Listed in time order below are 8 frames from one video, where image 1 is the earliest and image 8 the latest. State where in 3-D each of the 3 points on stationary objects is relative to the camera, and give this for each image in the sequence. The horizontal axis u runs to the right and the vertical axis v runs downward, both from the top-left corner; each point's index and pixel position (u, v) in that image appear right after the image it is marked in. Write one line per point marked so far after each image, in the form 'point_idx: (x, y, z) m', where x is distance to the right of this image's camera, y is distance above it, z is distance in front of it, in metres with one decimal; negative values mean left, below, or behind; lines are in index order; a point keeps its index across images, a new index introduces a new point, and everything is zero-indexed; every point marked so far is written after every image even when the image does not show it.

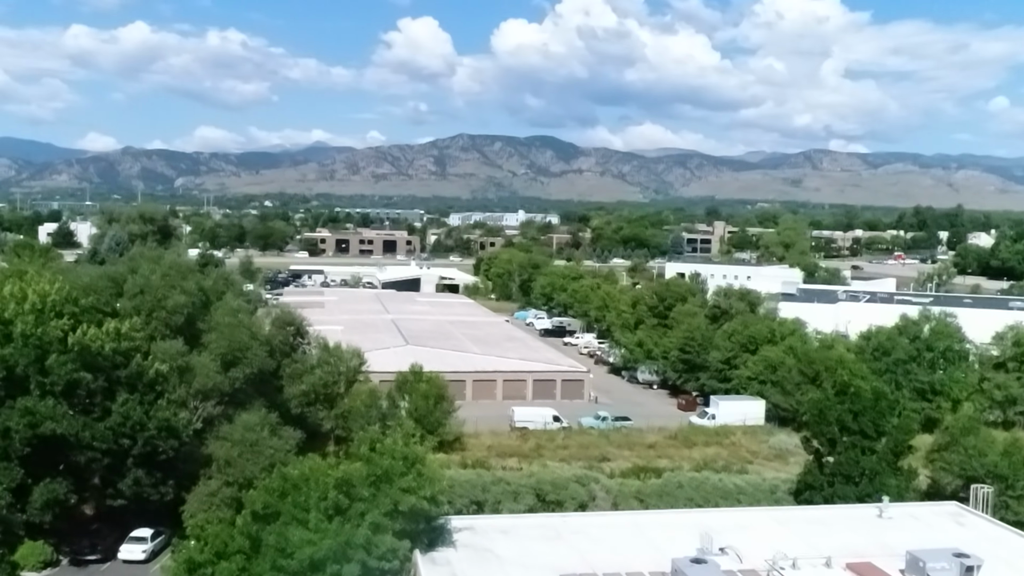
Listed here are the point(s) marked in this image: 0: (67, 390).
0: (-2.5, -0.6, +5.8) m
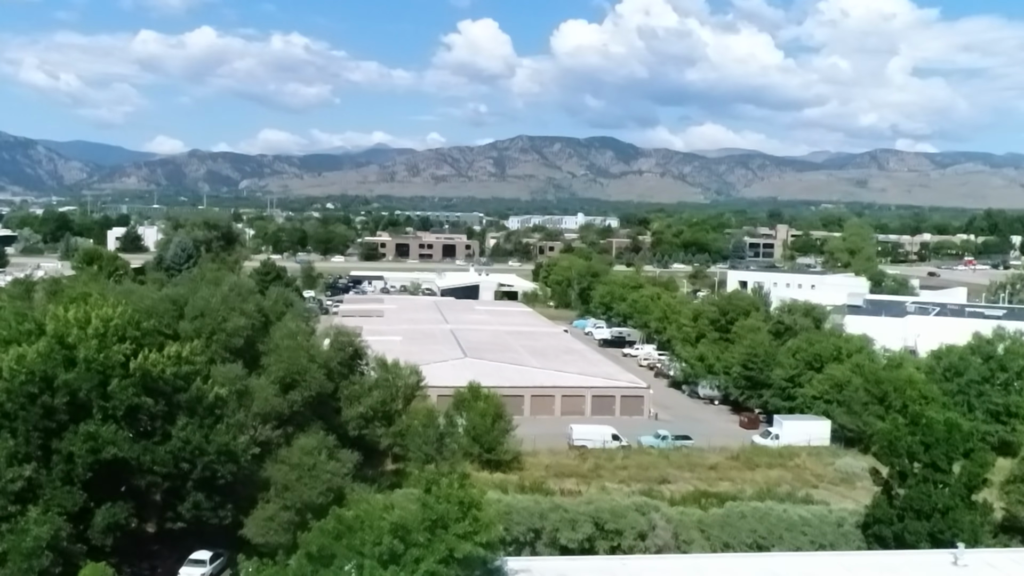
0: (-2.2, -0.7, +5.9) m
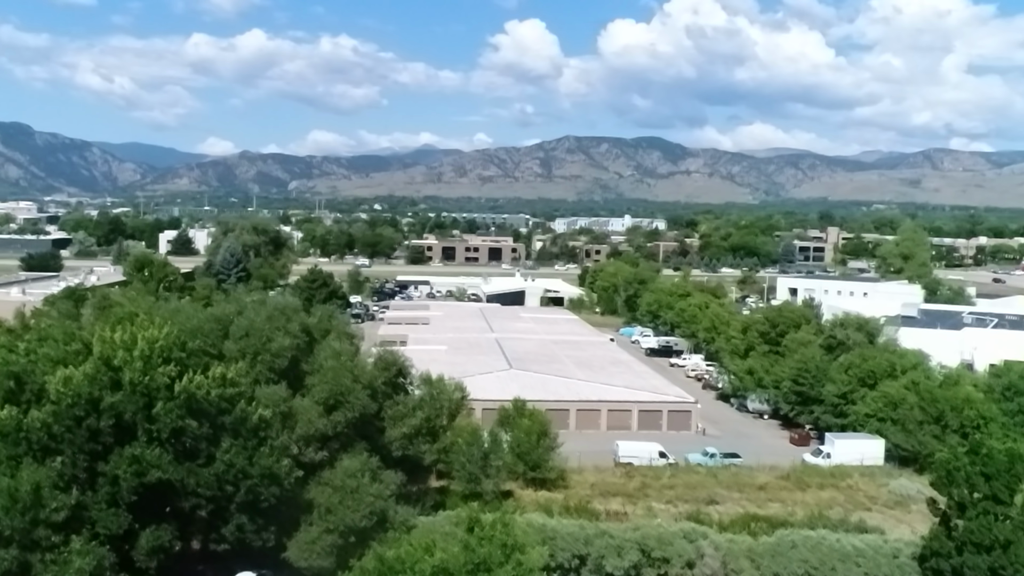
0: (-2.0, -0.9, +5.9) m
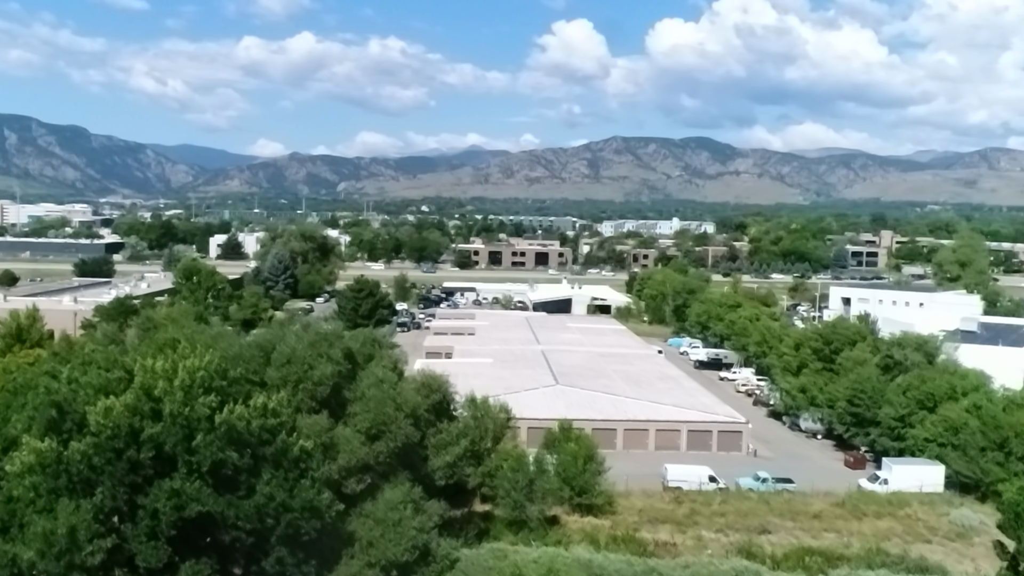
0: (-1.7, -1.0, +5.8) m
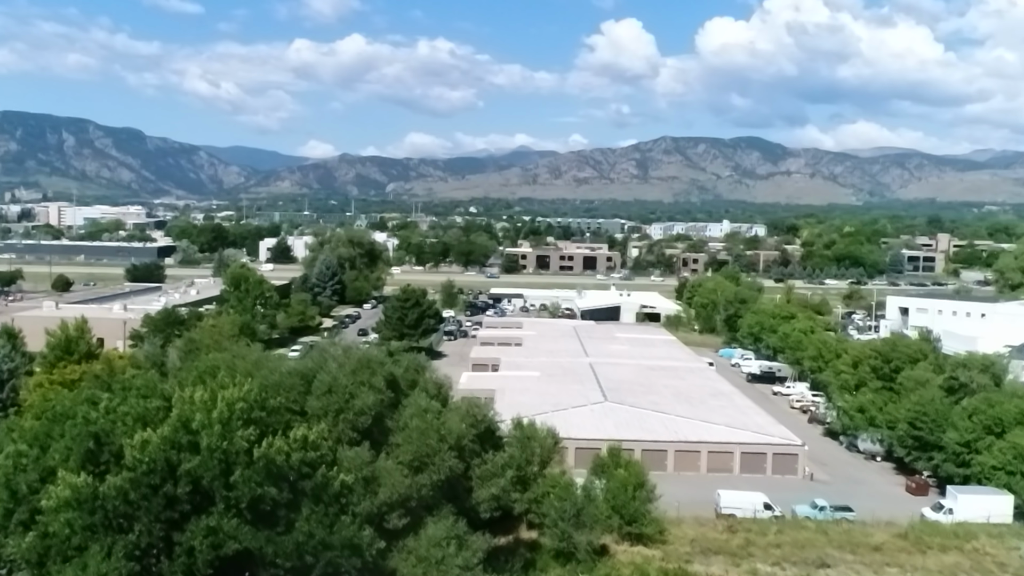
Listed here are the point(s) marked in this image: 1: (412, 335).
0: (-1.4, -1.2, +5.6) m
1: (-1.8, -0.8, +17.9) m
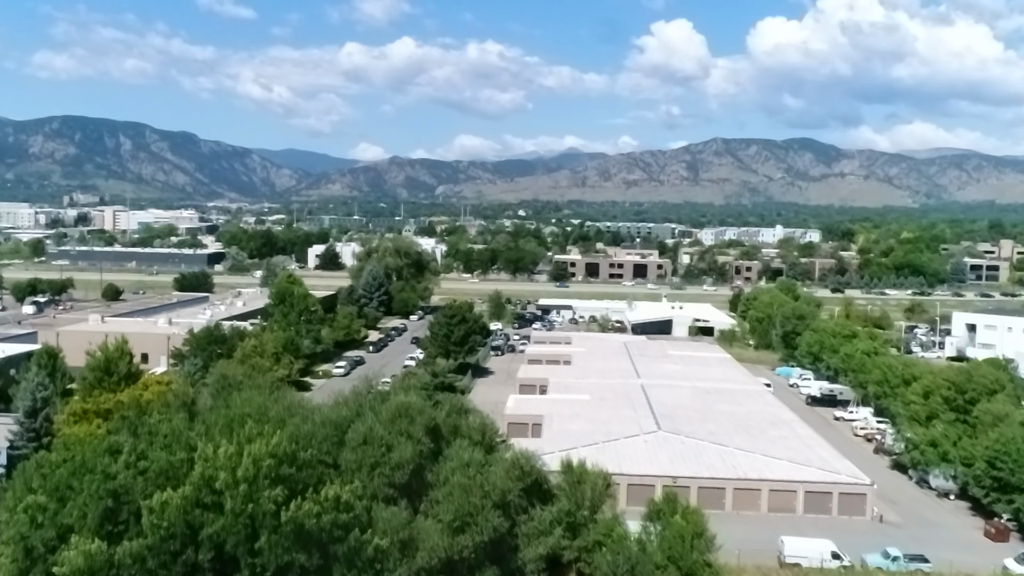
0: (-1.2, -1.5, +5.2) m
1: (-0.9, -1.1, +17.5) m
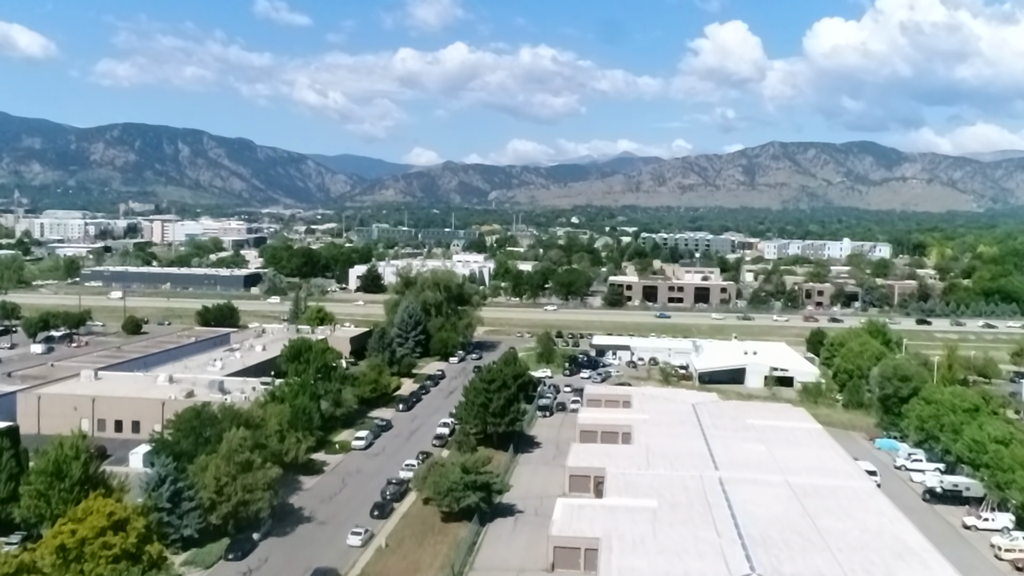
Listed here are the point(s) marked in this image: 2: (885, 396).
0: (-1.1, -2.3, +2.5) m
1: (-0.2, -2.0, +14.8) m
2: (+6.4, -1.8, +17.6) m
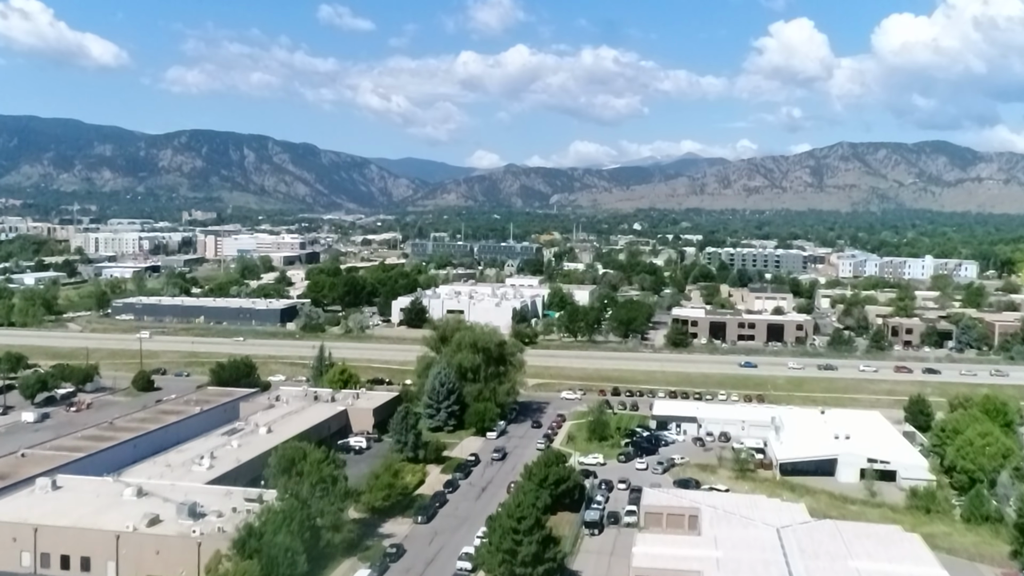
0: (-1.5, -3.5, -0.6) m
1: (+0.2, -3.3, +11.6) m
2: (+7.0, -3.0, +14.0) m
